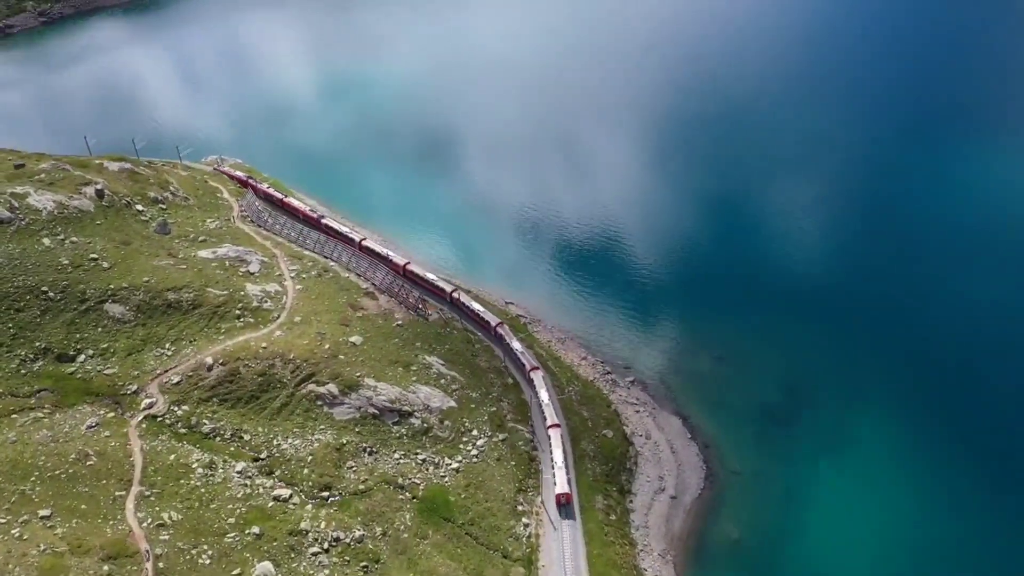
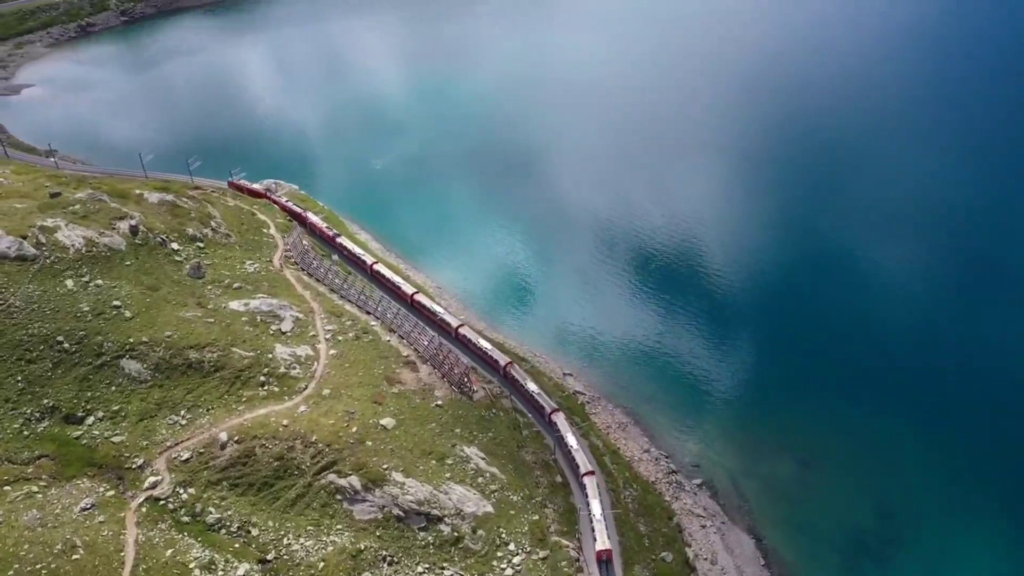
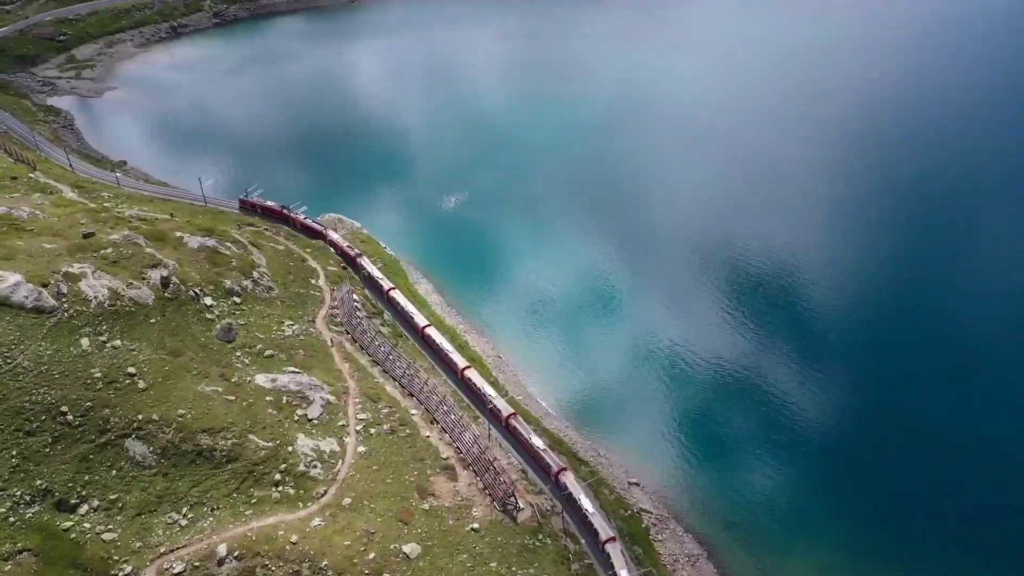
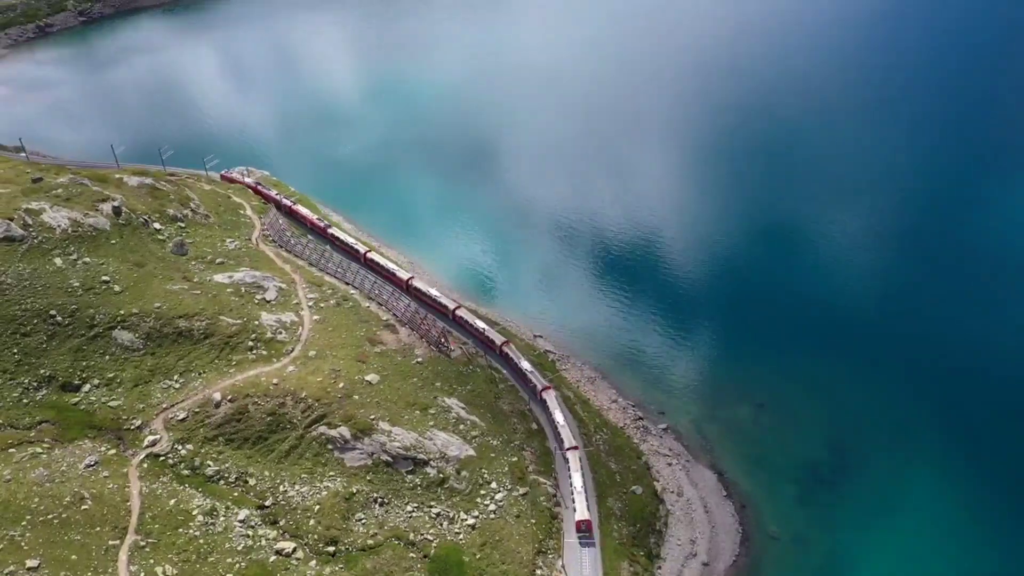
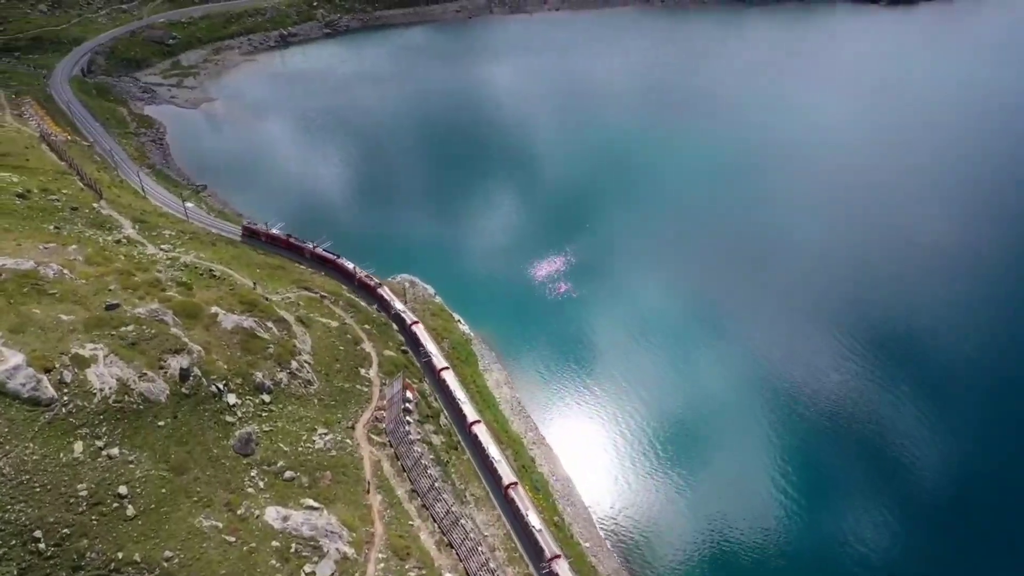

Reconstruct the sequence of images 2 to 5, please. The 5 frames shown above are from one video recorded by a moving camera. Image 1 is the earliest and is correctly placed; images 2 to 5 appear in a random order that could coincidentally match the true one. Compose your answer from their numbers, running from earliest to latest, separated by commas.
4, 2, 3, 5
